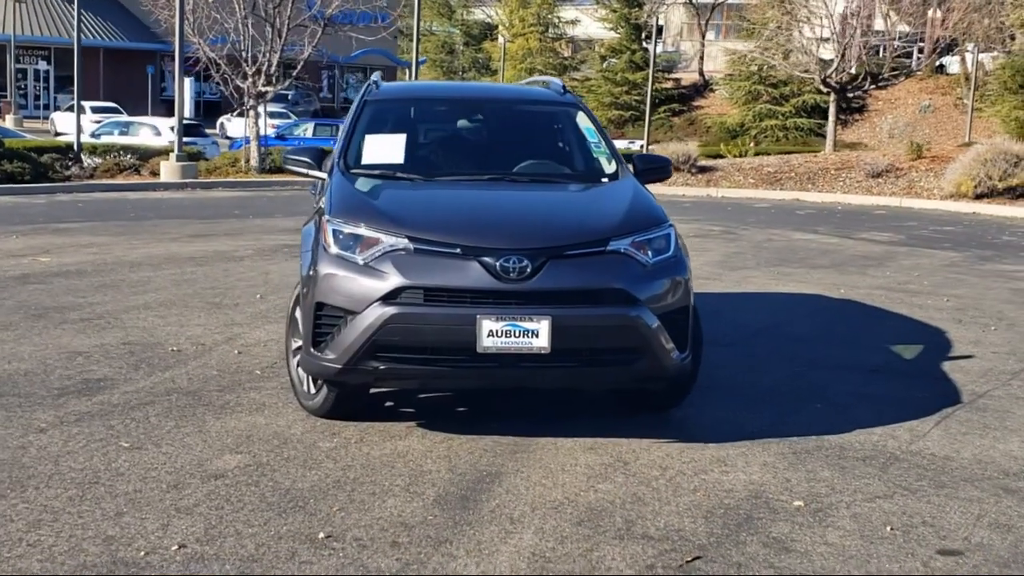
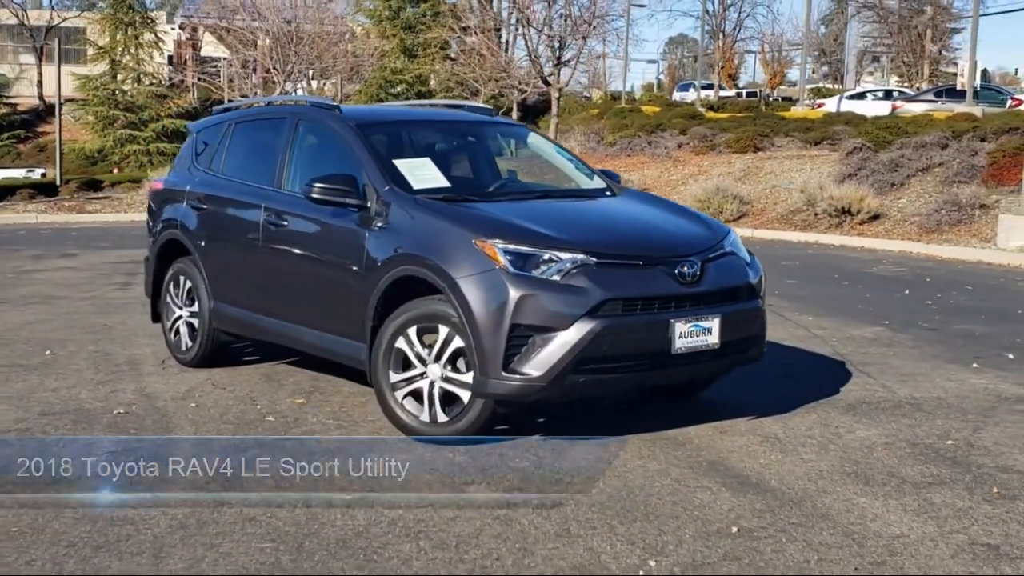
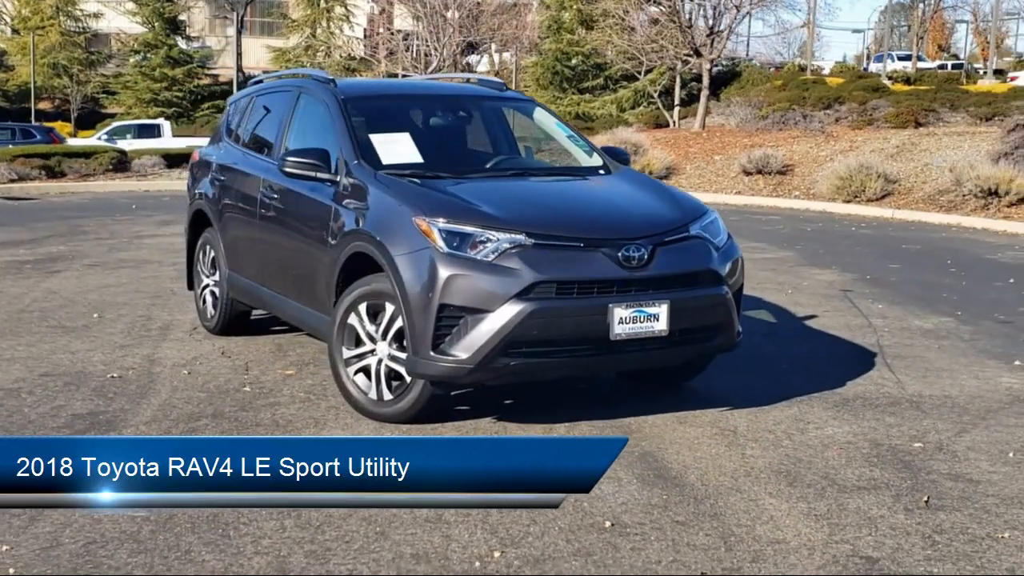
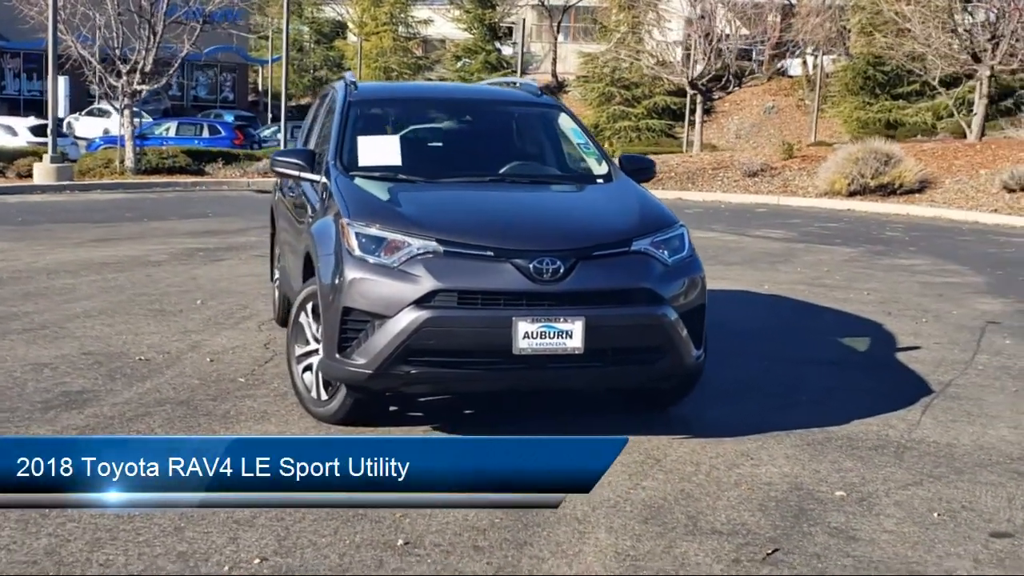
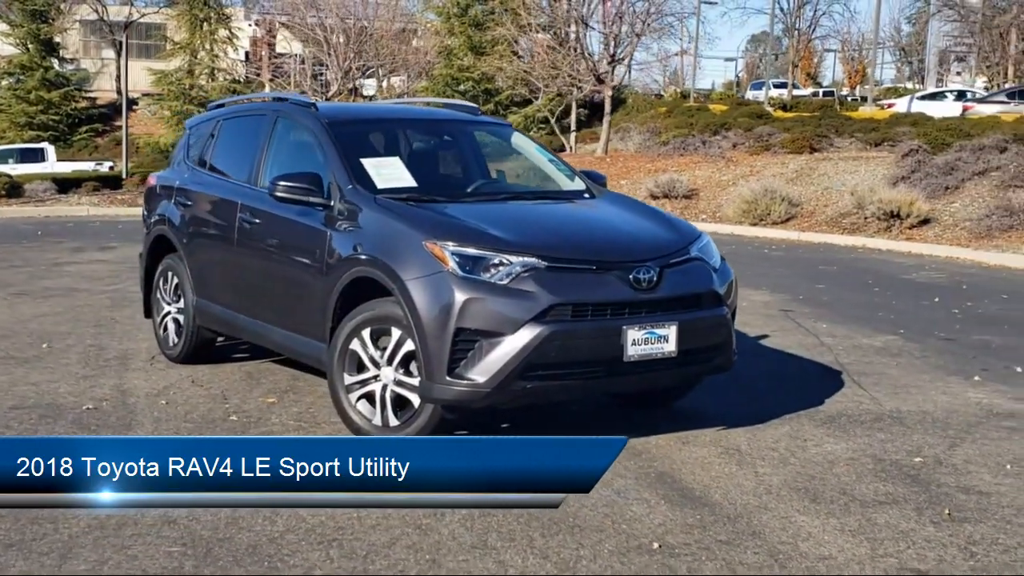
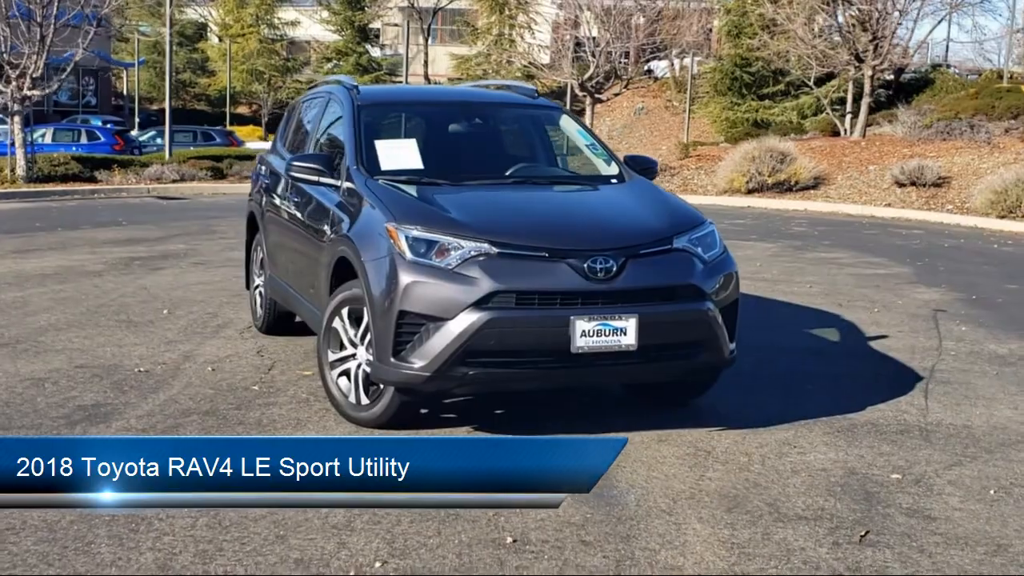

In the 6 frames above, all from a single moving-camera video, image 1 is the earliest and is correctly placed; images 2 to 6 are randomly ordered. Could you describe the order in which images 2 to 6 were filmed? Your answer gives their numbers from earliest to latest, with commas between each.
4, 6, 3, 5, 2
